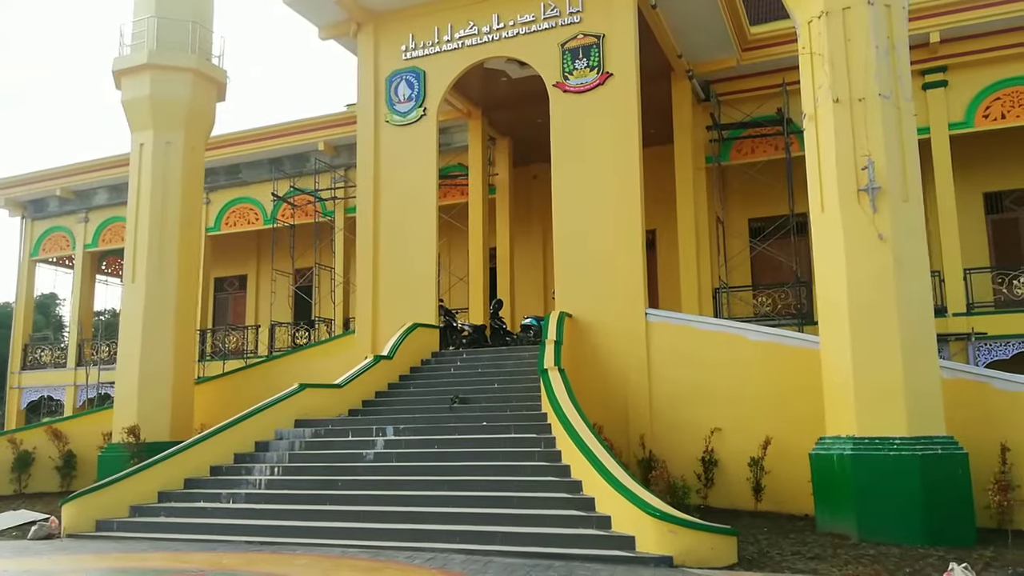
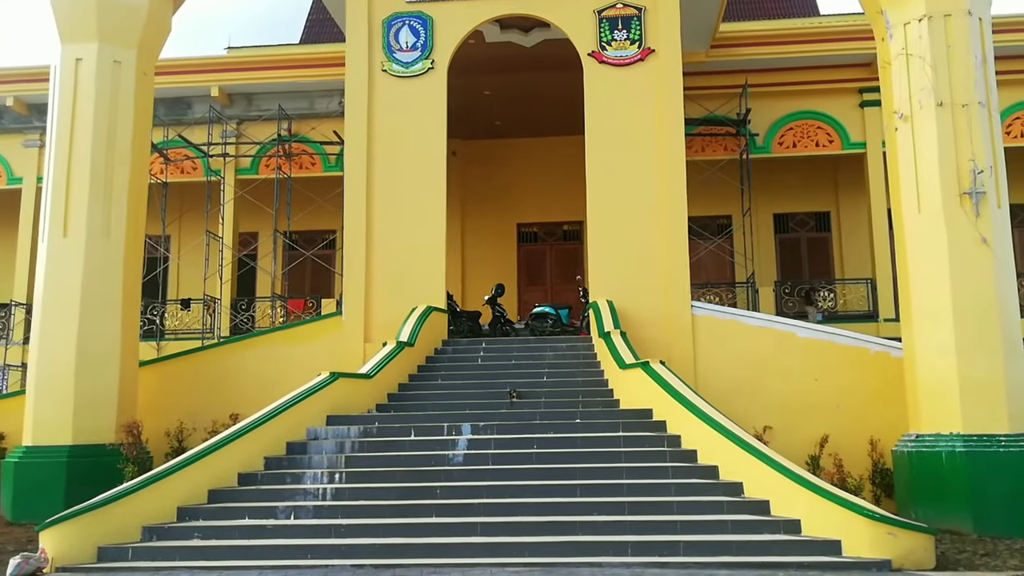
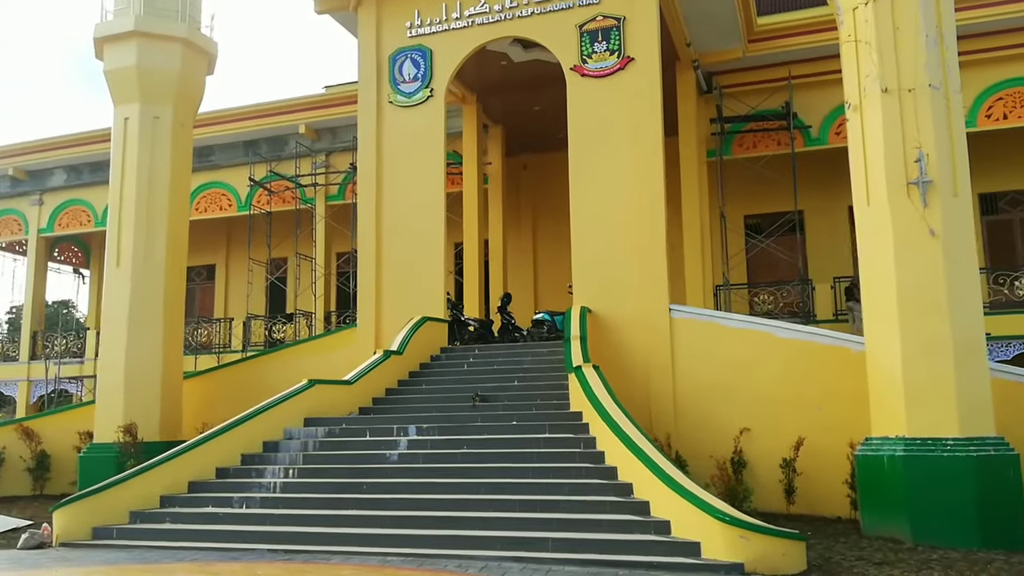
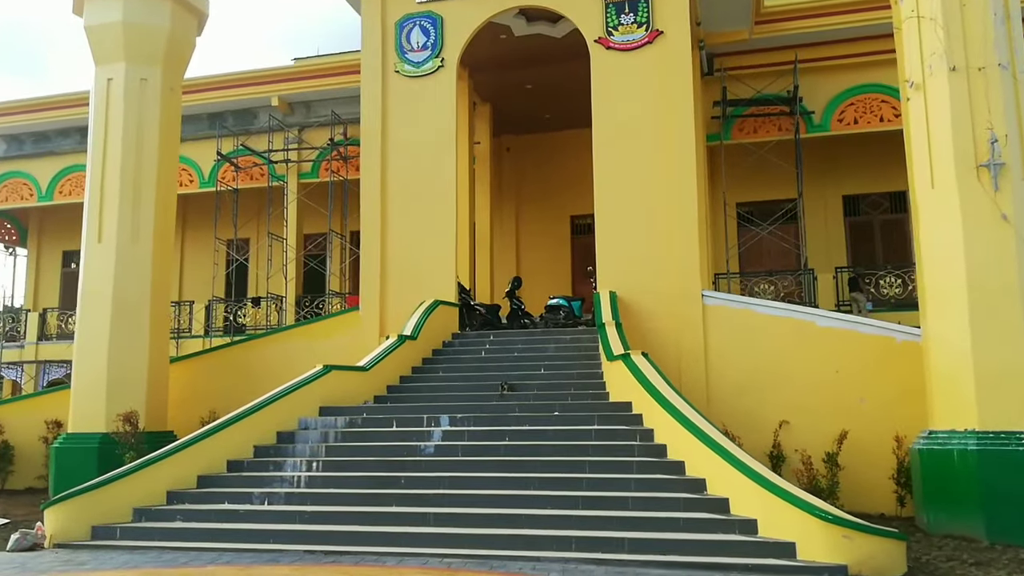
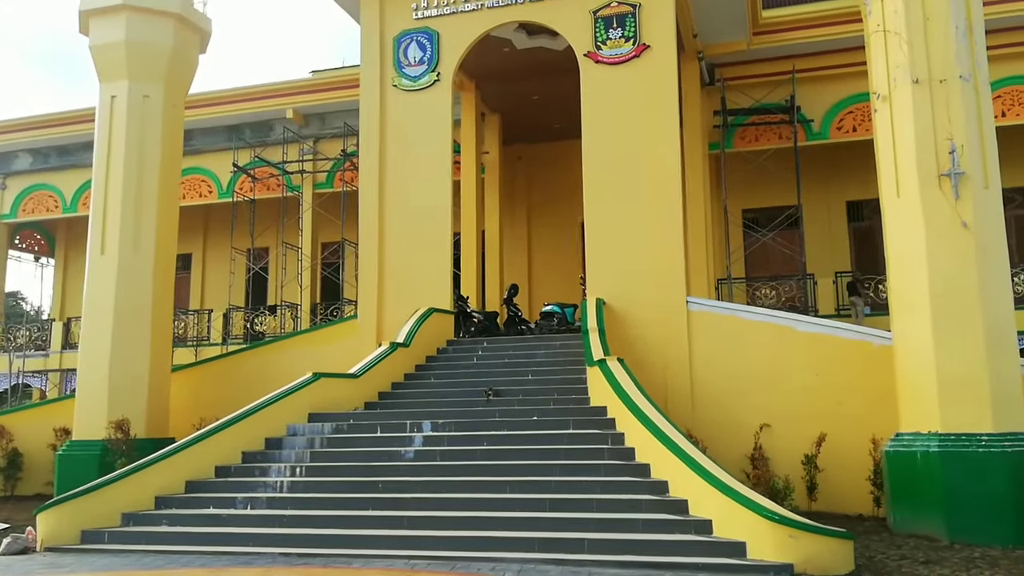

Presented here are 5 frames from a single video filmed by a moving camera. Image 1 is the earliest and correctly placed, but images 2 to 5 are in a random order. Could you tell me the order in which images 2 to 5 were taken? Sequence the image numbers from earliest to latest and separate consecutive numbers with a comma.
3, 5, 4, 2
